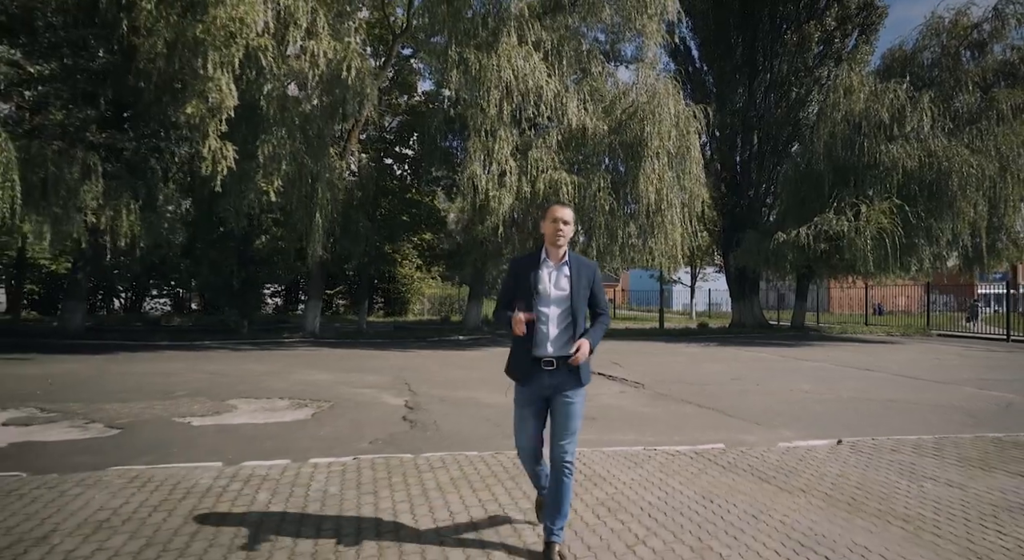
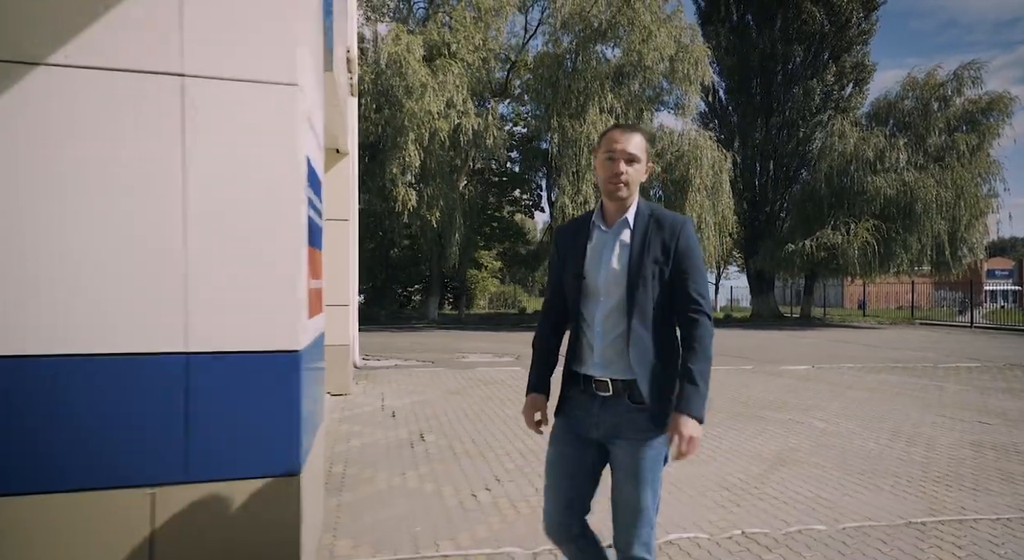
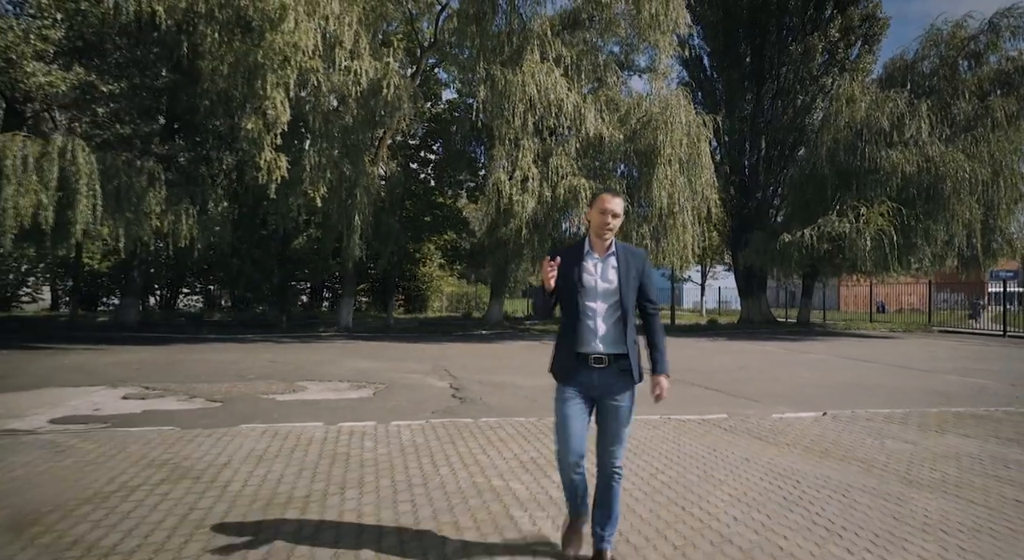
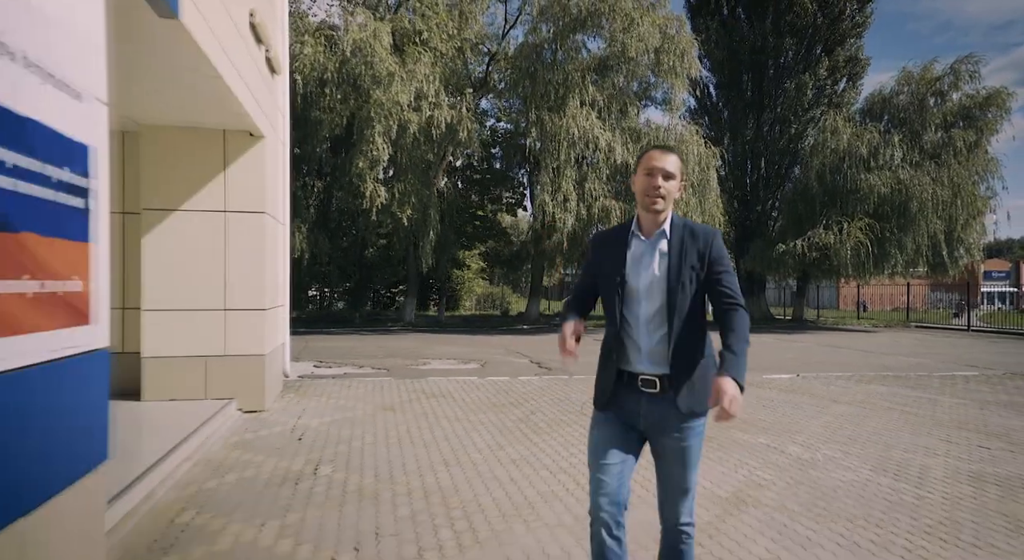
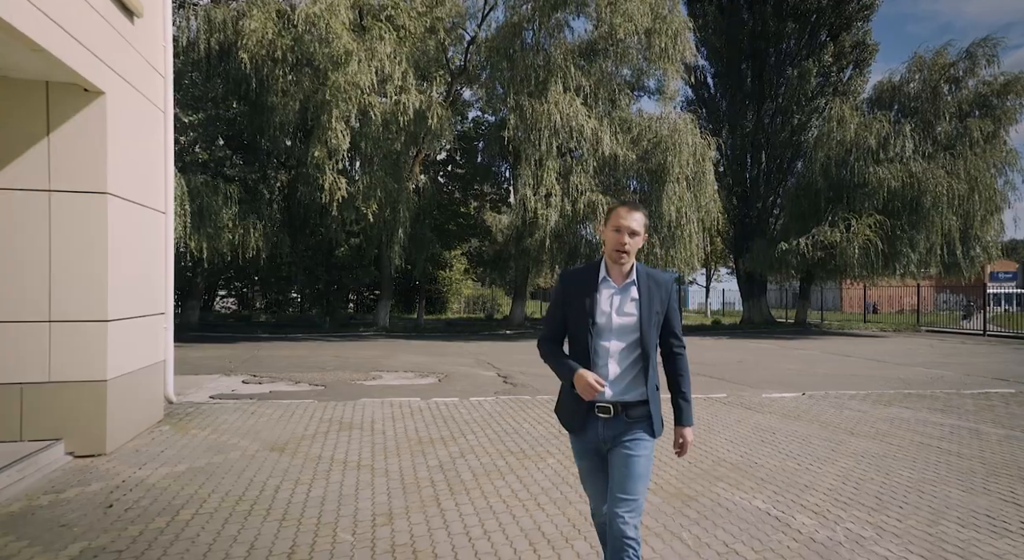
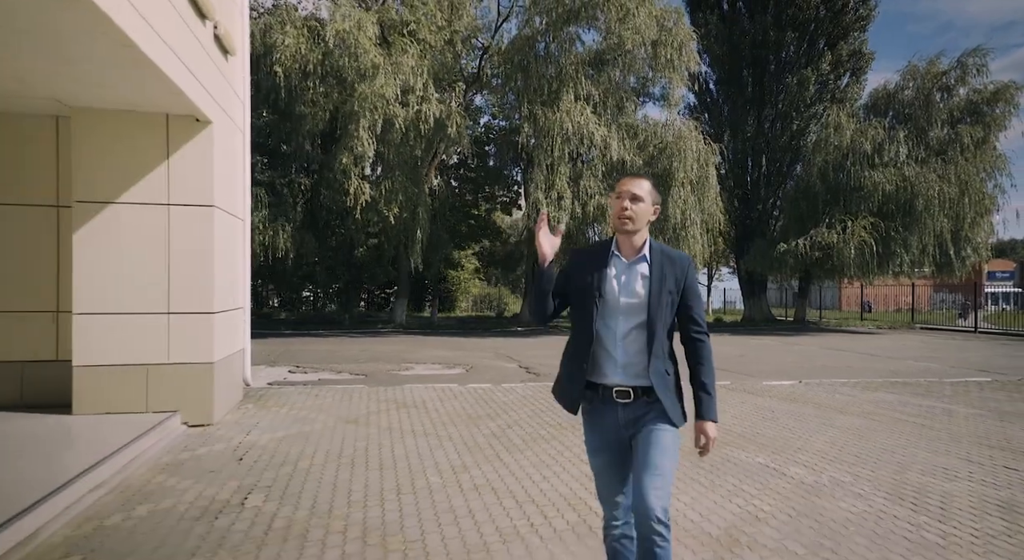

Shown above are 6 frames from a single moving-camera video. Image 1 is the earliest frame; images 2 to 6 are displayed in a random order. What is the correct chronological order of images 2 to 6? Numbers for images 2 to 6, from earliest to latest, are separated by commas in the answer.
3, 5, 6, 4, 2
